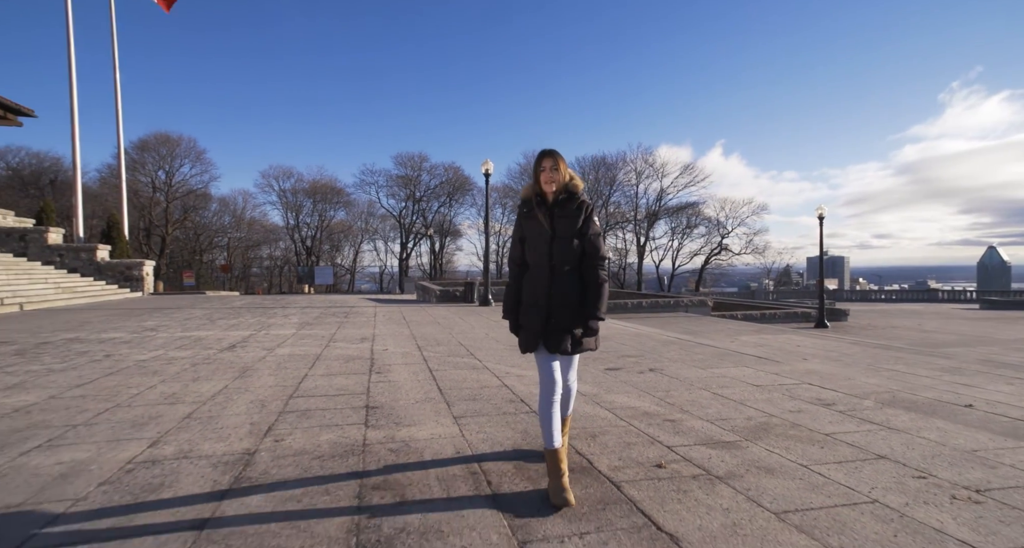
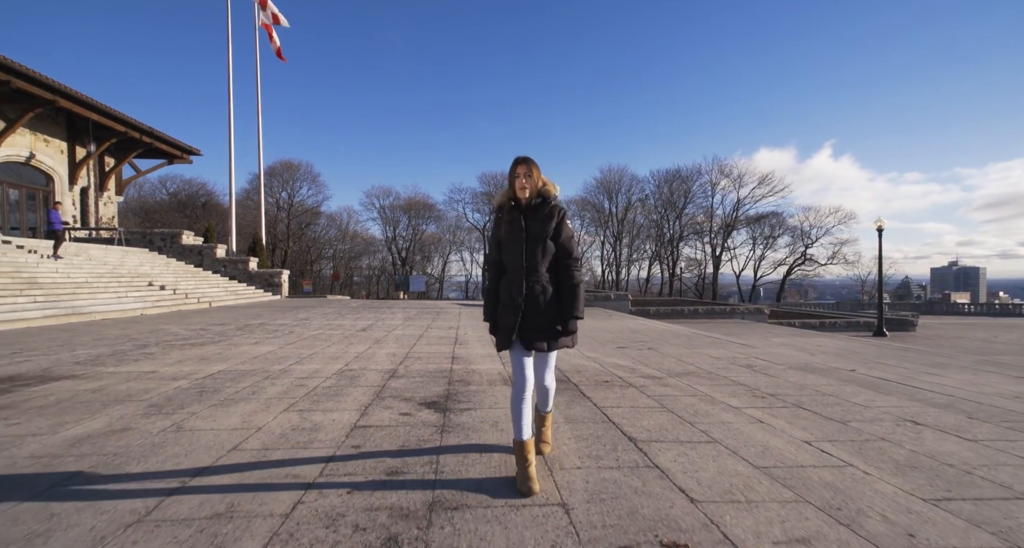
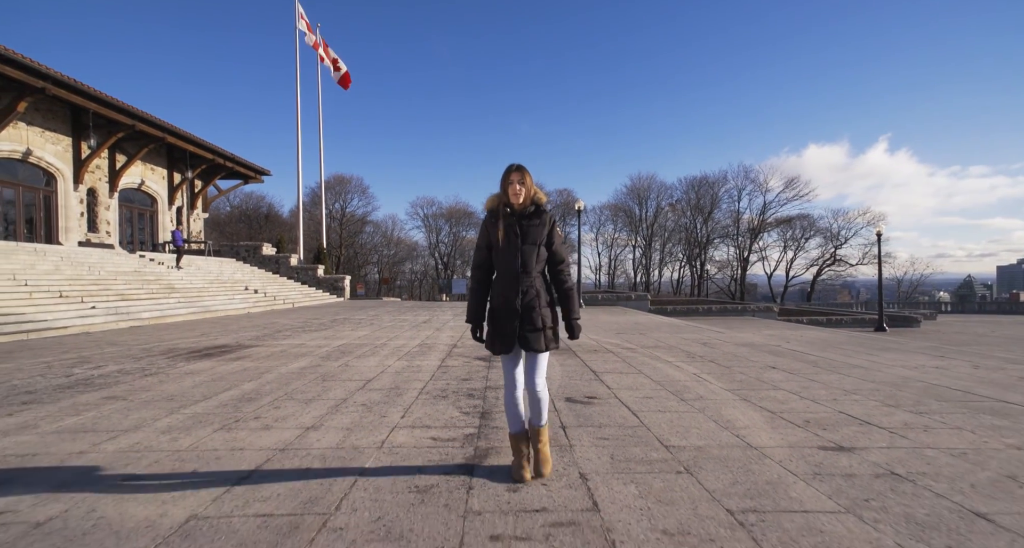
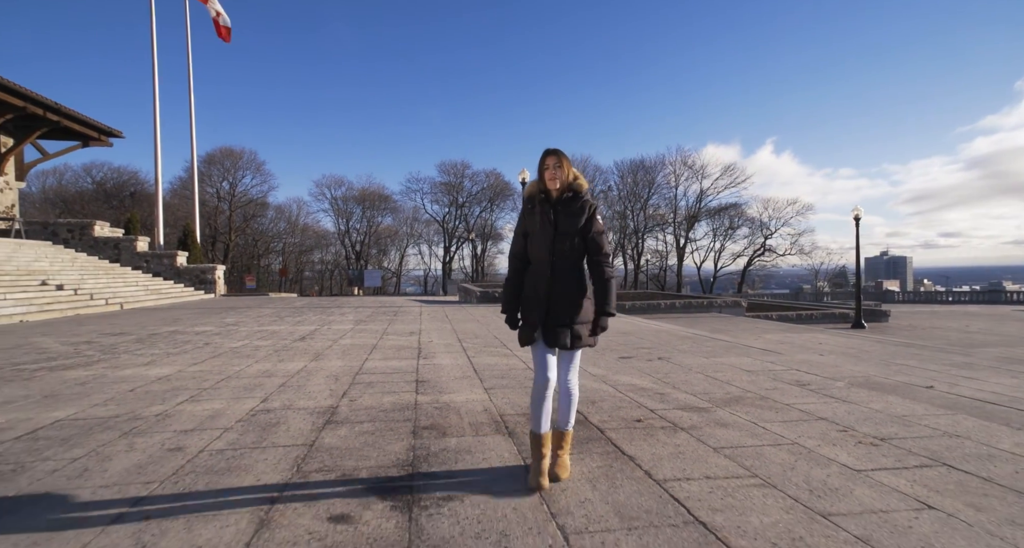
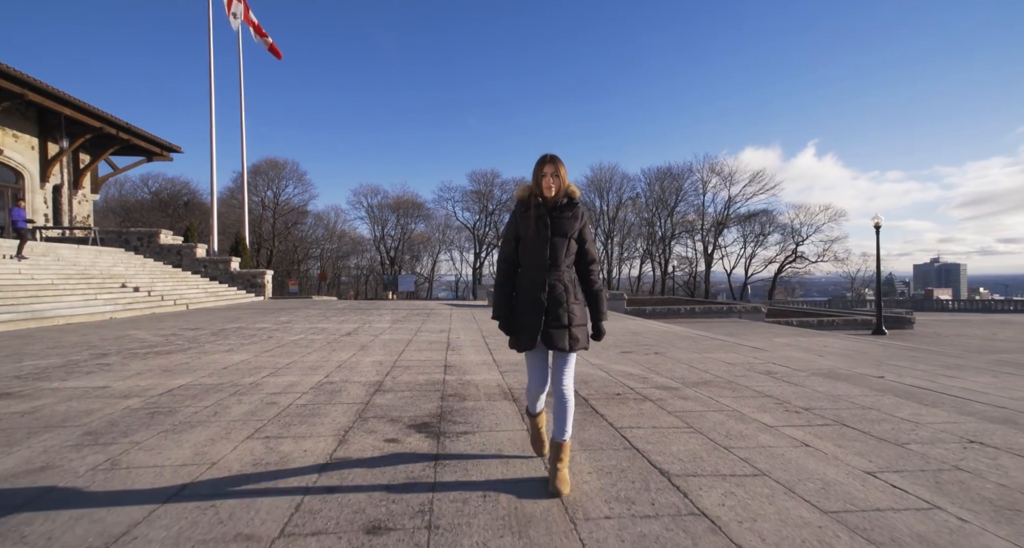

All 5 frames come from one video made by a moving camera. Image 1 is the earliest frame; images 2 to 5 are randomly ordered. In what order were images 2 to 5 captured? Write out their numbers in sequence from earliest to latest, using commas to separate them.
4, 5, 2, 3
